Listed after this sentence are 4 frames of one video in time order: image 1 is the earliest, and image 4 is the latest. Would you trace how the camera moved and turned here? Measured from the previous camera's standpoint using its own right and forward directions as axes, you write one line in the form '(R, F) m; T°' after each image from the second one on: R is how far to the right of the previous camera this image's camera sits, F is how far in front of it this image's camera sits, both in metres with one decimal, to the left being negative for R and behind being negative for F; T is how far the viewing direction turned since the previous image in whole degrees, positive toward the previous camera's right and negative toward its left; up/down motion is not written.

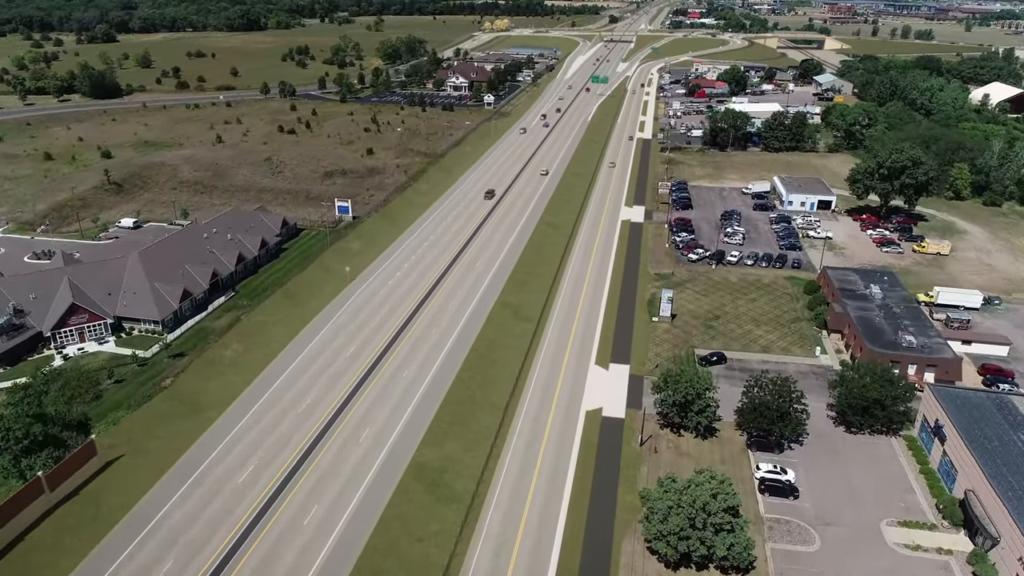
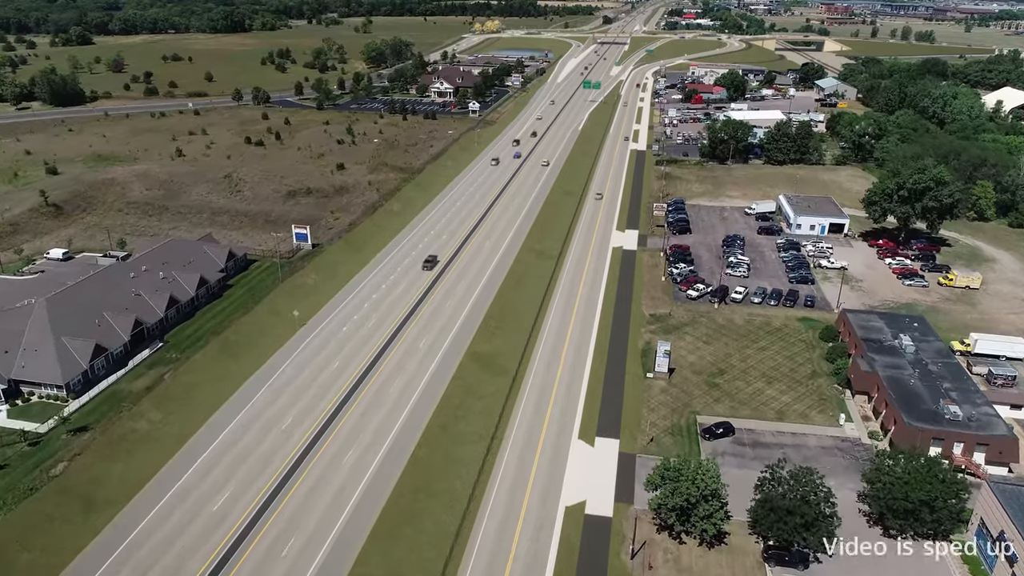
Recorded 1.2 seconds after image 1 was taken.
(+1.5, +7.1) m; 0°
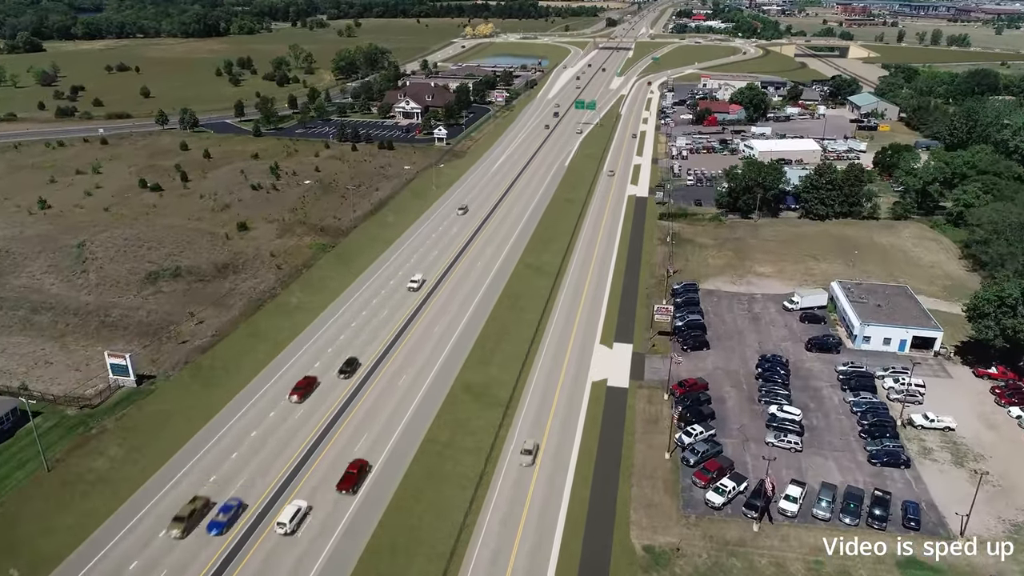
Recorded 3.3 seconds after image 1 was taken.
(+4.5, +21.0) m; -1°
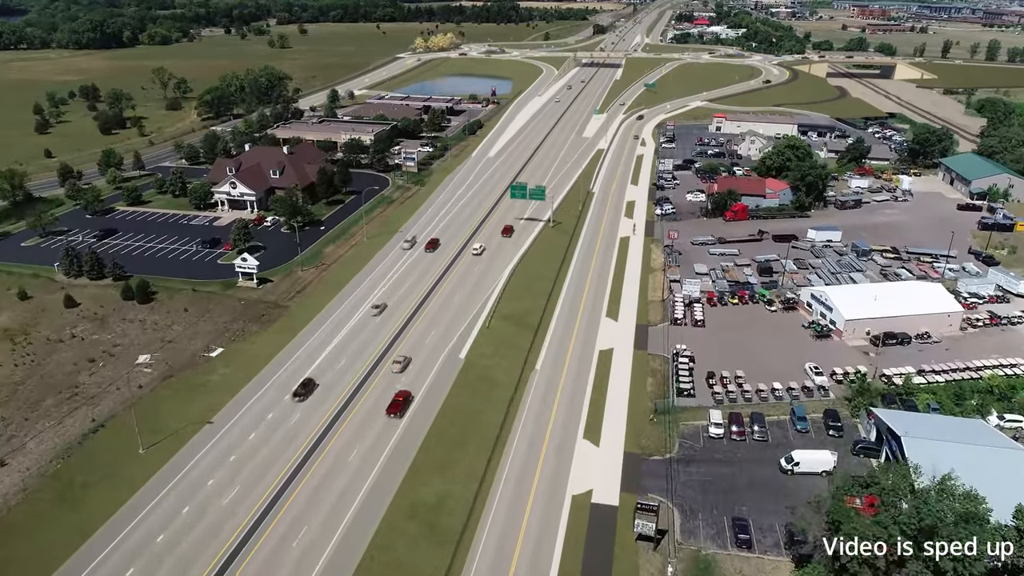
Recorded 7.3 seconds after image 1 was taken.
(+9.6, +45.4) m; 0°
